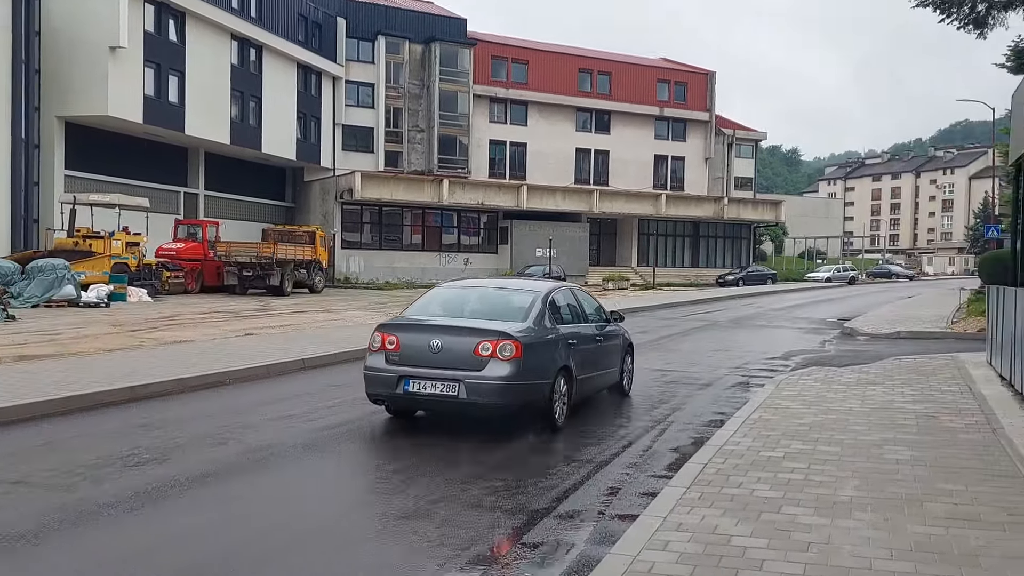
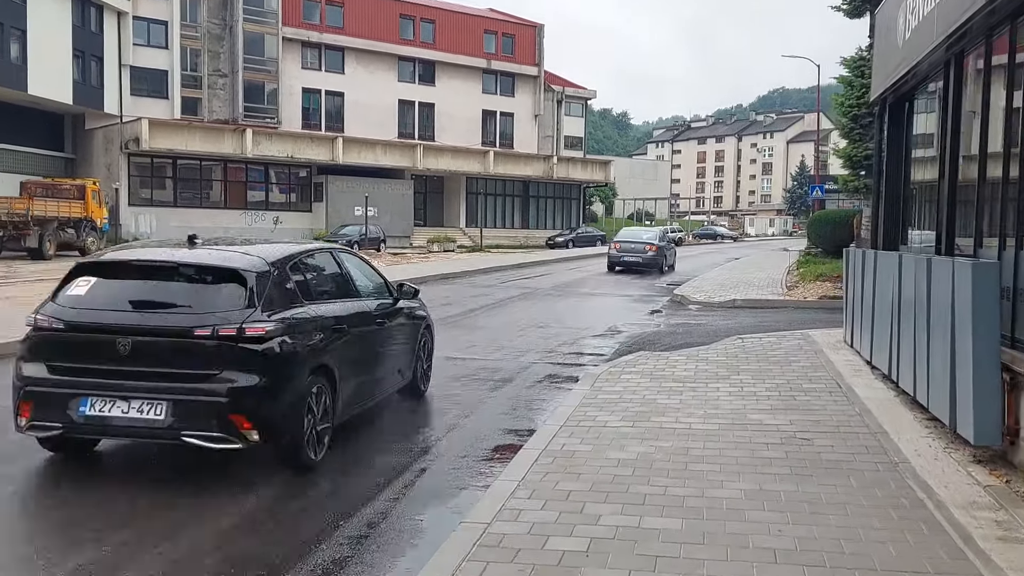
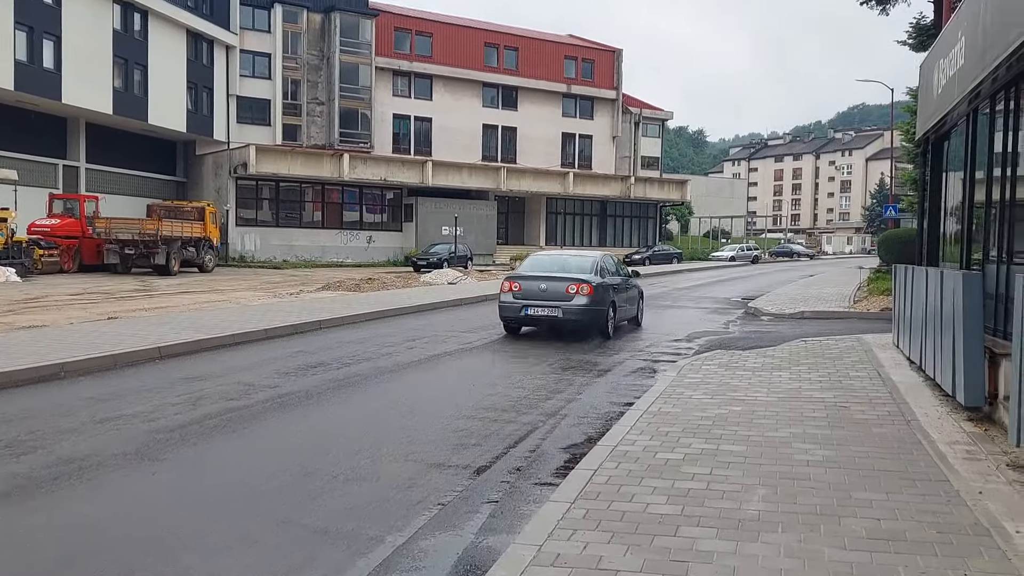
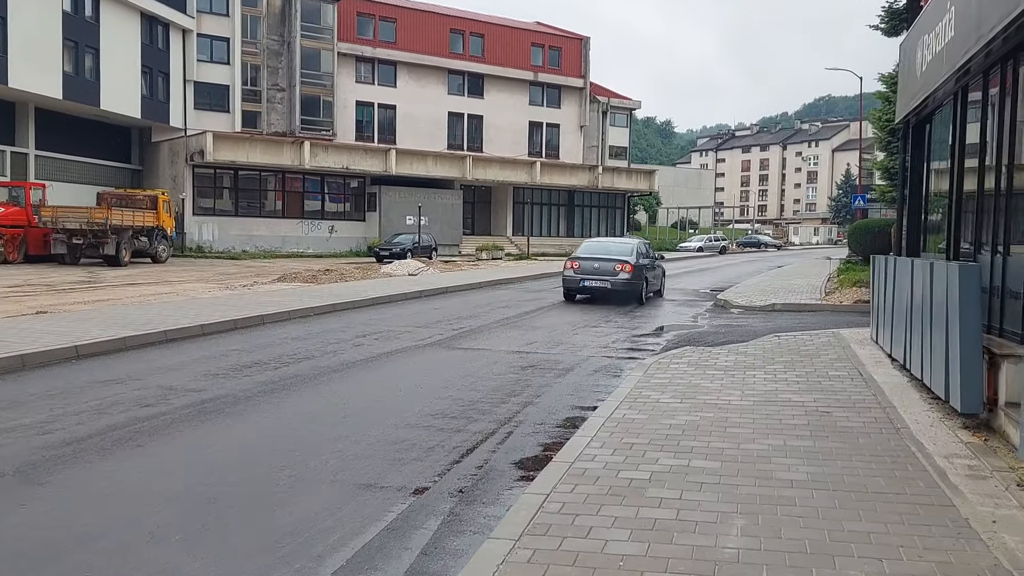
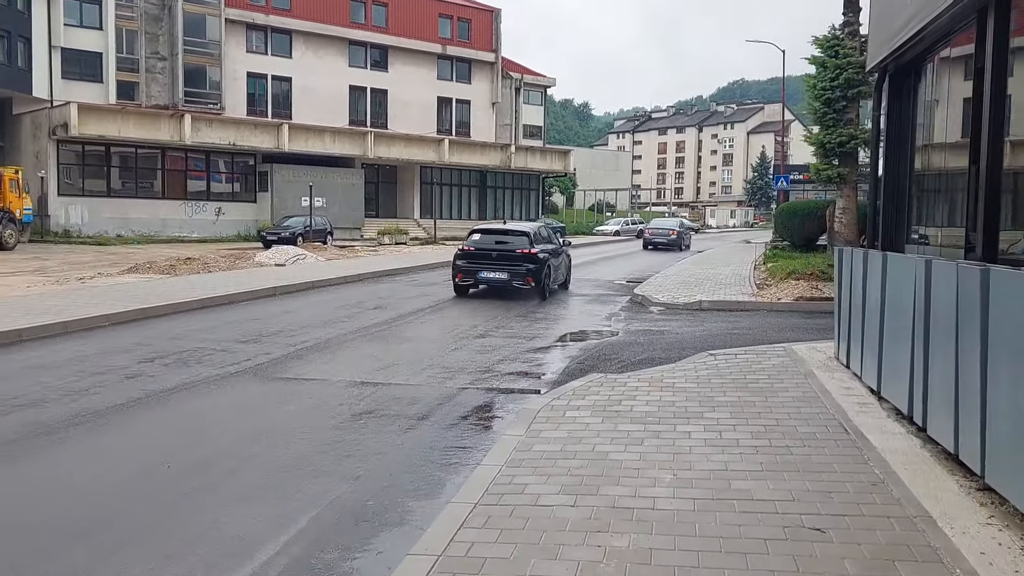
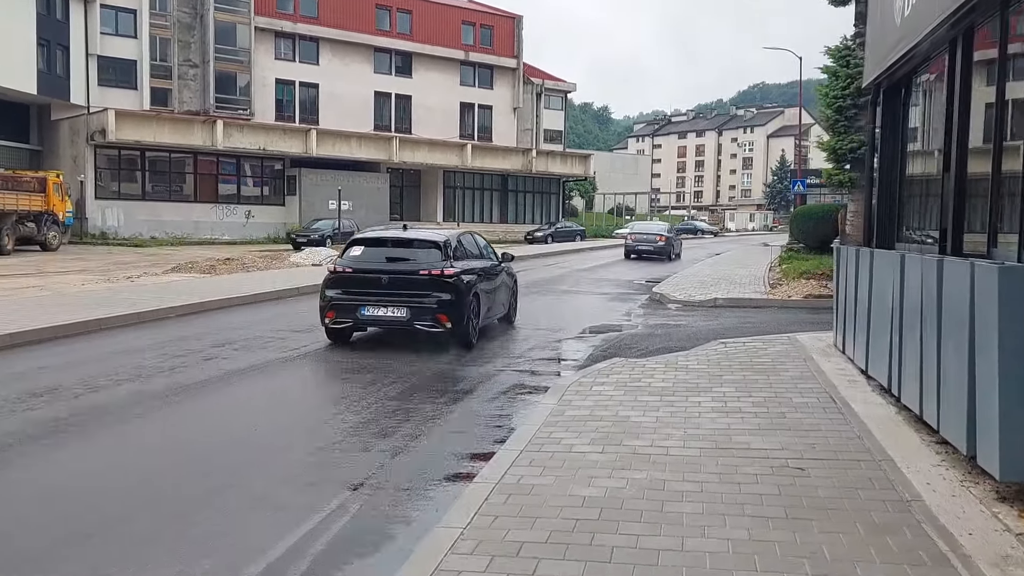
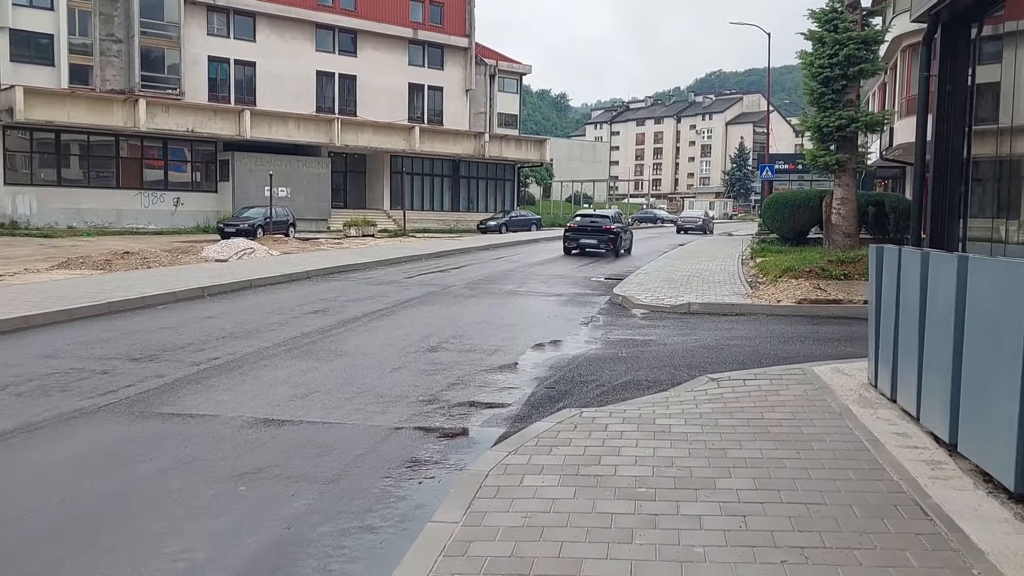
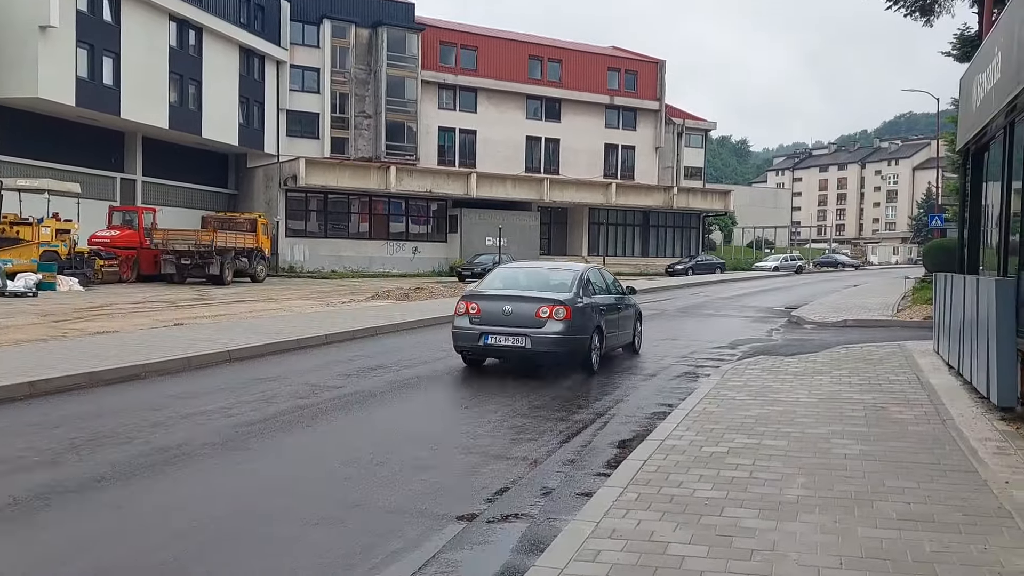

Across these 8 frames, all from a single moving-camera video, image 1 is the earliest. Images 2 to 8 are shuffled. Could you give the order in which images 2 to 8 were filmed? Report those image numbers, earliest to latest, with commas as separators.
8, 3, 4, 2, 6, 5, 7
